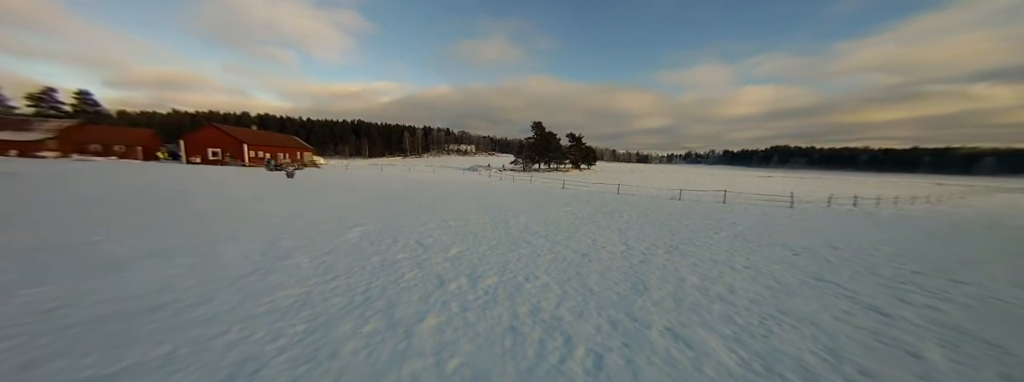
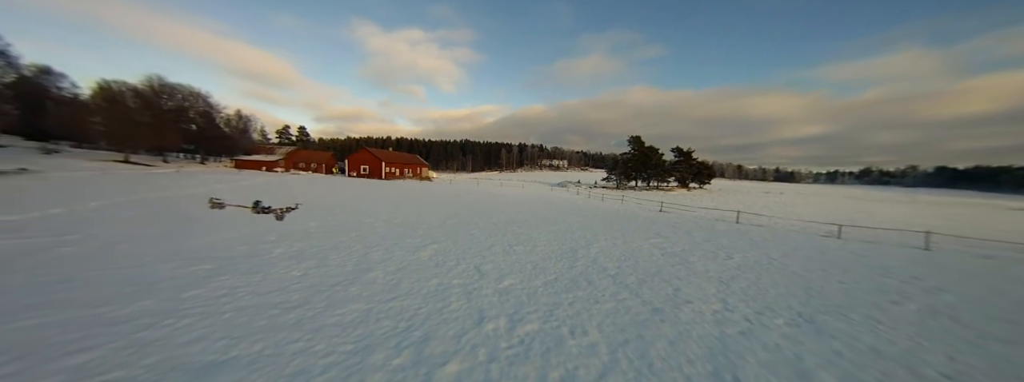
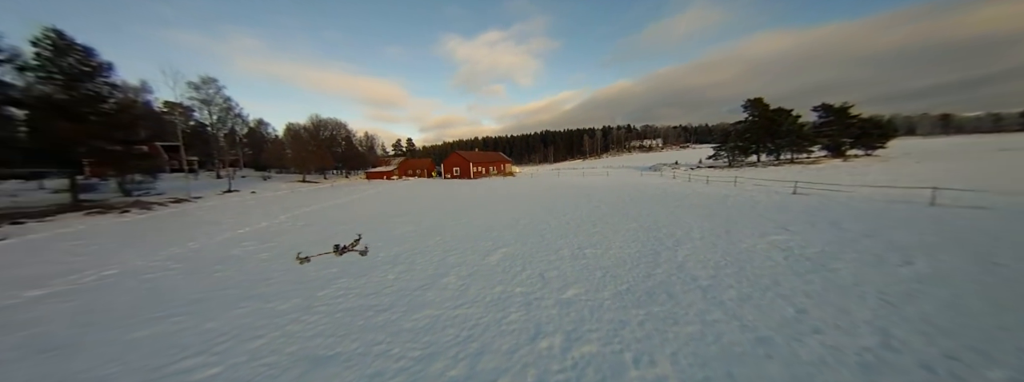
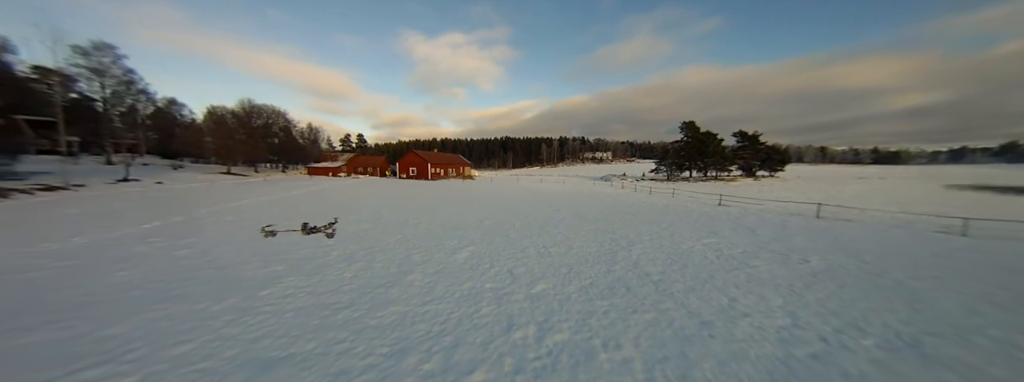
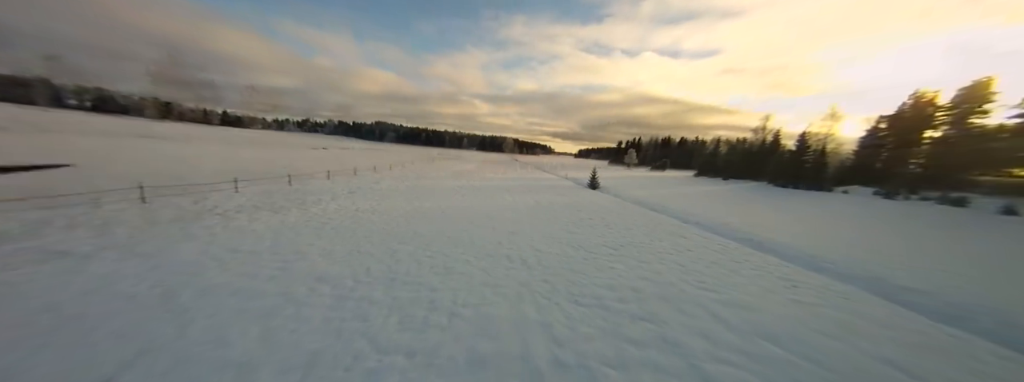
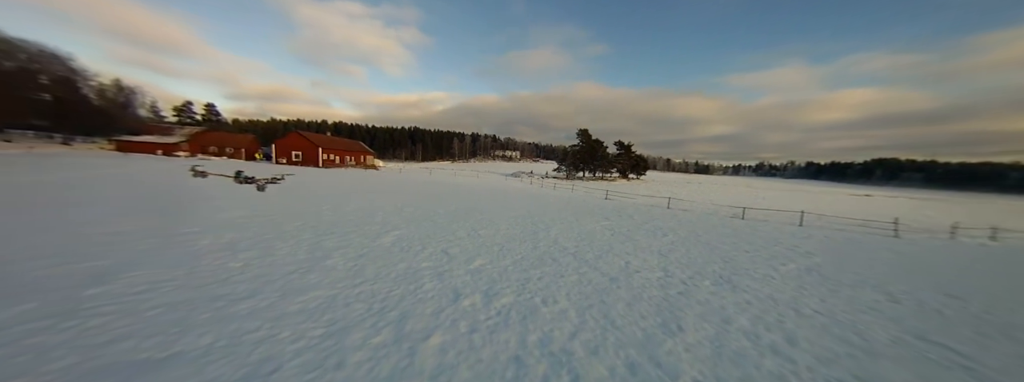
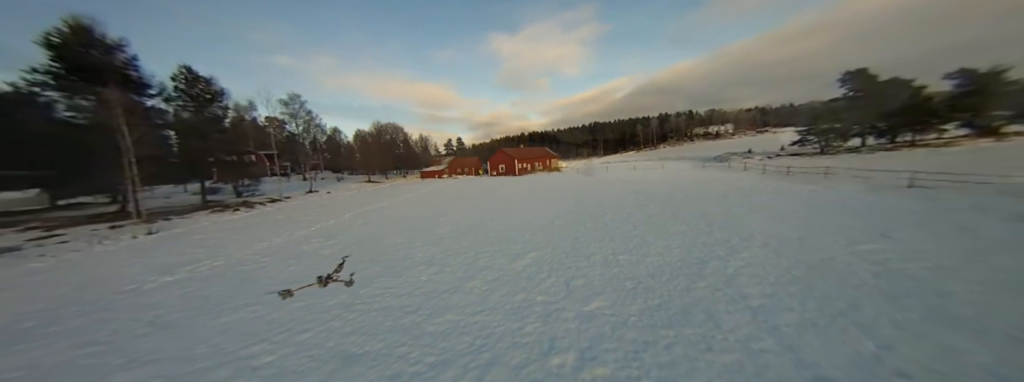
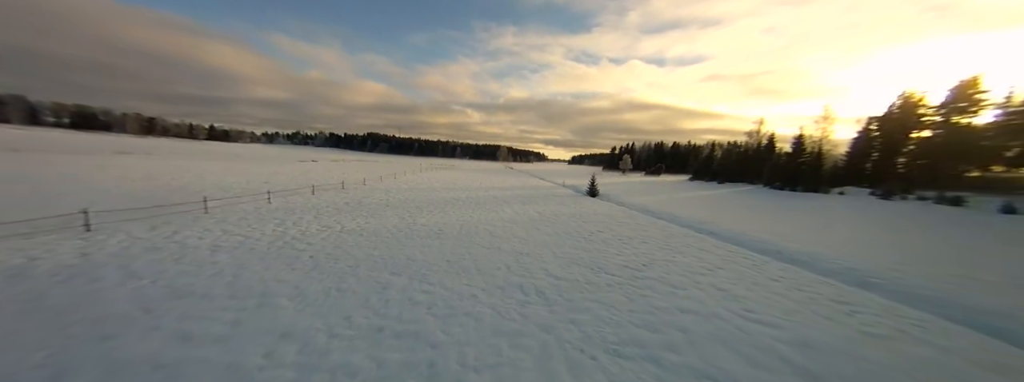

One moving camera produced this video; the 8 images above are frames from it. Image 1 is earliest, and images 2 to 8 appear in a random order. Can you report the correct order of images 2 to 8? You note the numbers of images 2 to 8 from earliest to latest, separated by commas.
6, 2, 4, 3, 7, 5, 8
